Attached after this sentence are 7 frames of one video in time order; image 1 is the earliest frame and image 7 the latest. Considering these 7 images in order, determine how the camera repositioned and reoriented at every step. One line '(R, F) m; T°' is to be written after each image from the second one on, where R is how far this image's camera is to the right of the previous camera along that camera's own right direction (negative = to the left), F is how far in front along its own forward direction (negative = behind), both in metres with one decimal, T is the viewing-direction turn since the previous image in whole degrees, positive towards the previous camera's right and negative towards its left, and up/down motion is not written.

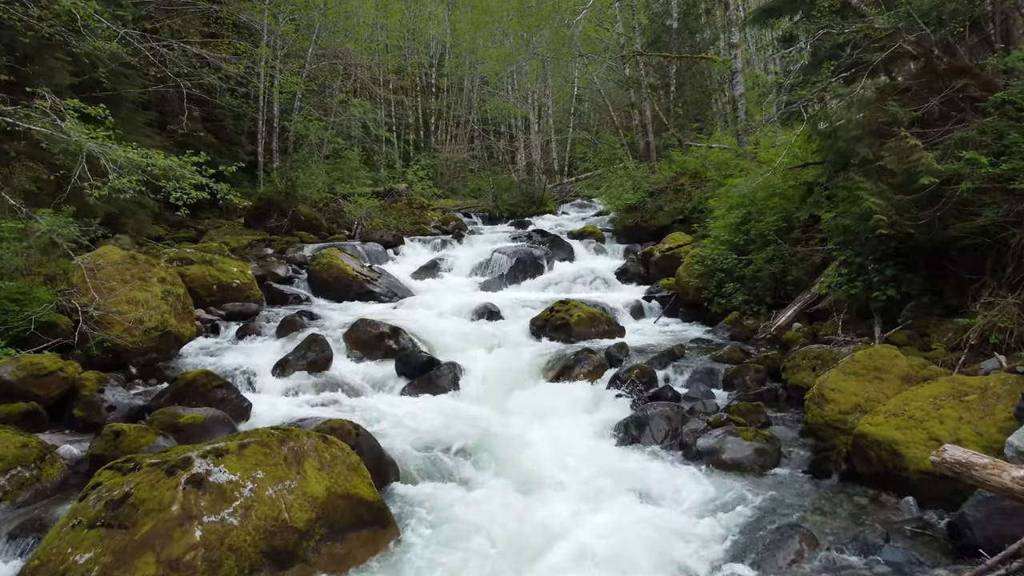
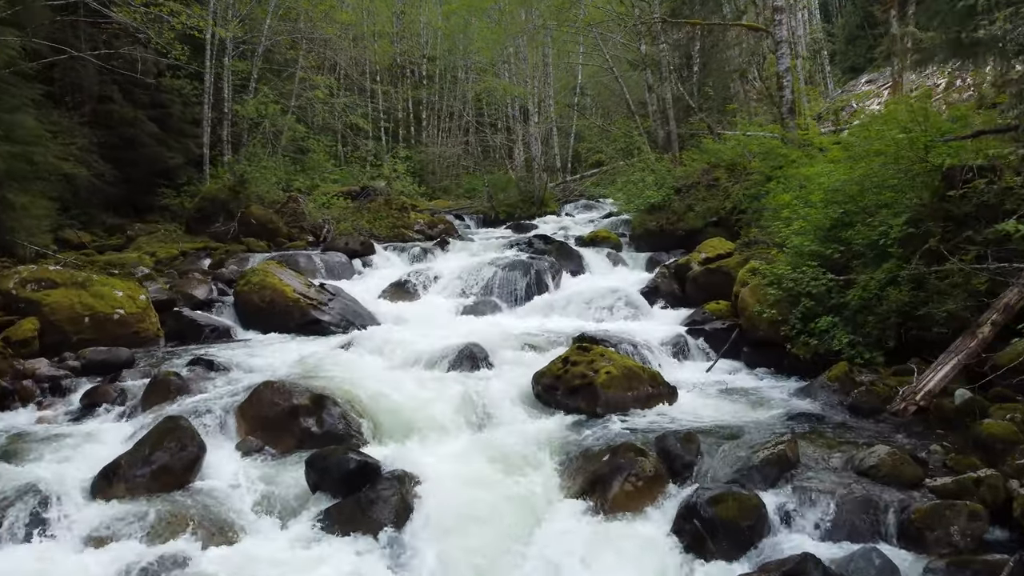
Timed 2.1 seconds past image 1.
(+0.1, +3.9) m; 0°
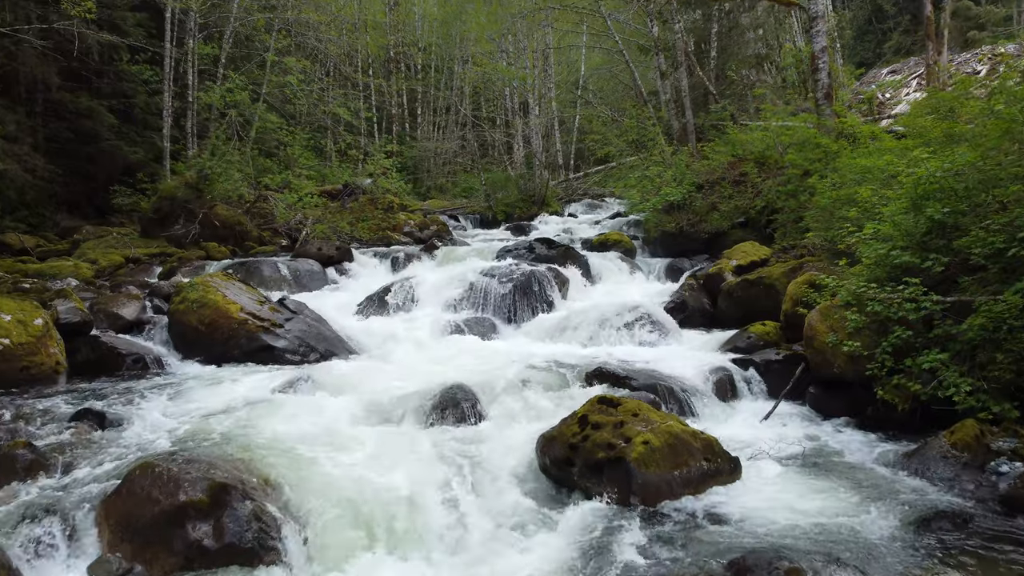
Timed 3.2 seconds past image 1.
(0.0, +2.2) m; 0°
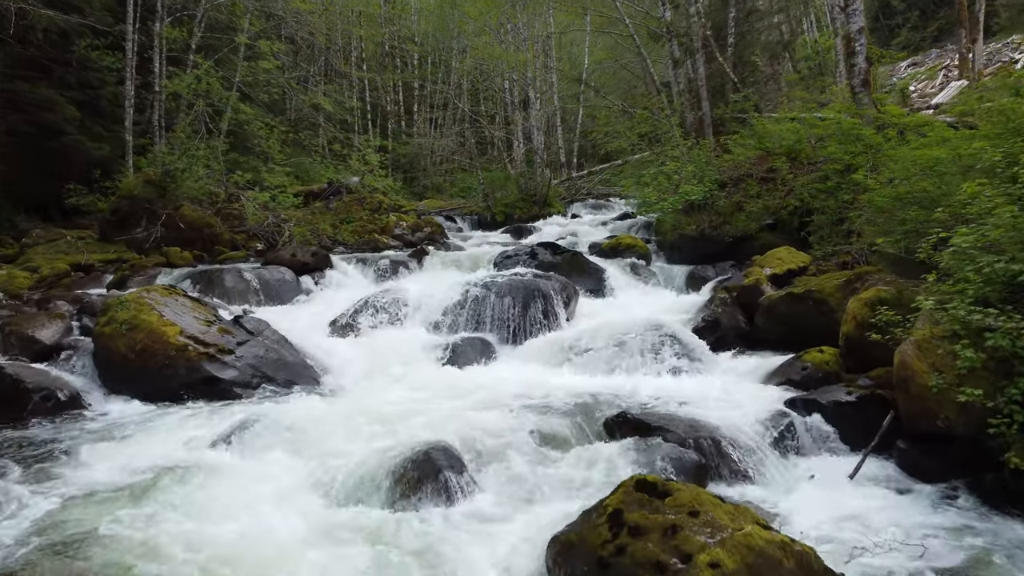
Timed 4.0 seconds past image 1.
(0.0, +1.7) m; 0°
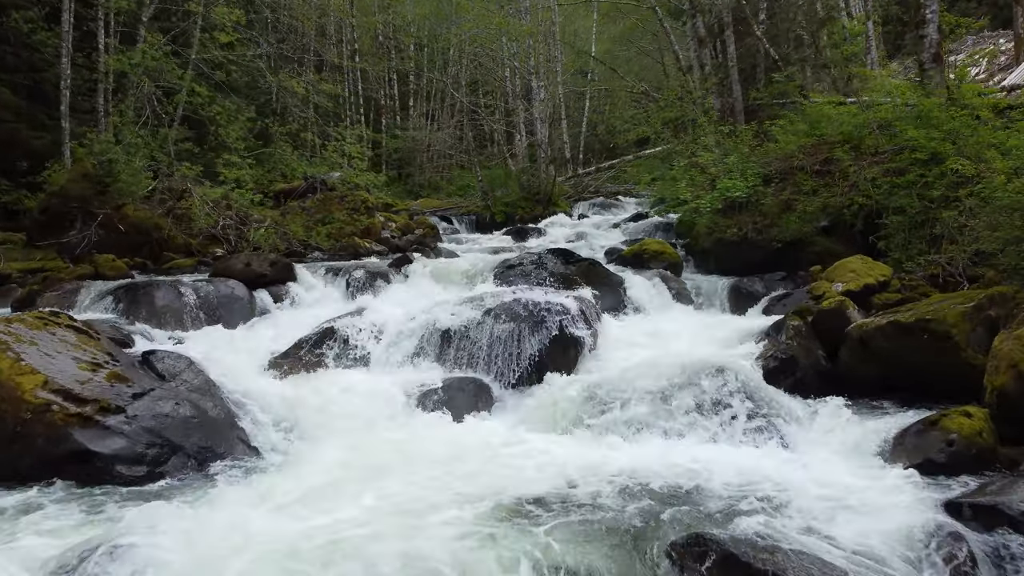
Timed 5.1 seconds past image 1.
(0.0, +2.3) m; 0°
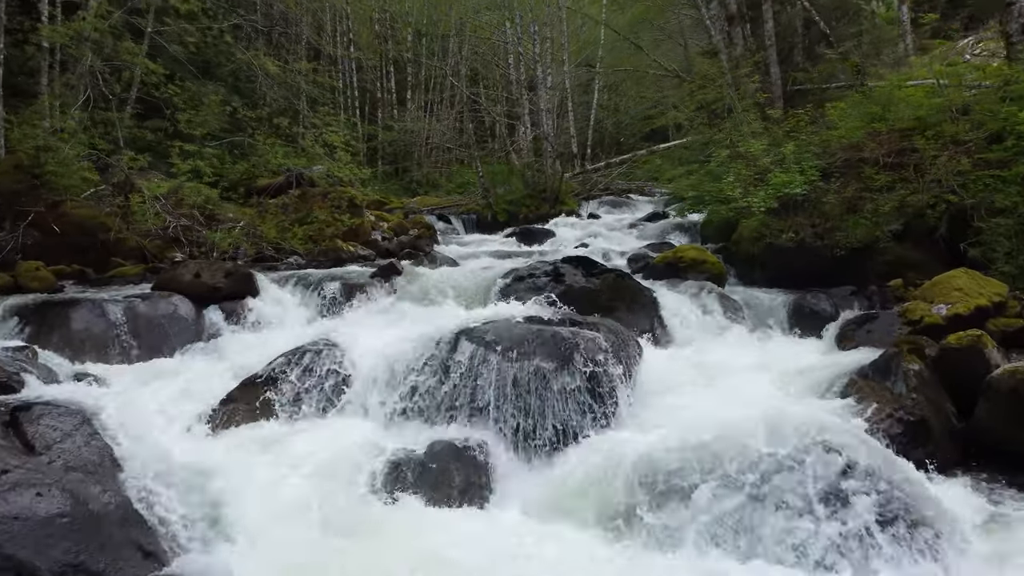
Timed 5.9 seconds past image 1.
(-0.1, +1.9) m; 0°
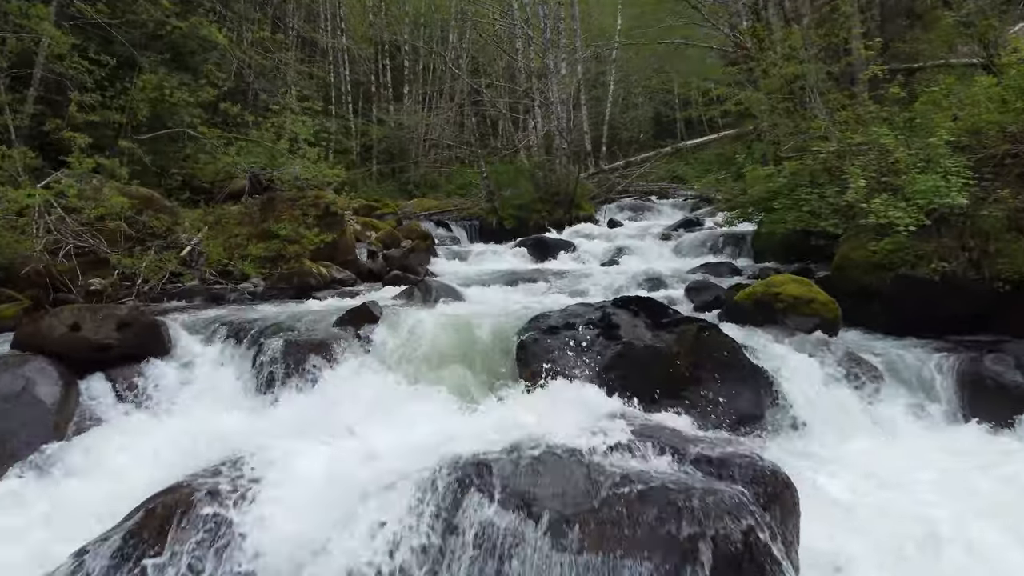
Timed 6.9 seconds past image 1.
(-0.2, +2.8) m; 0°
